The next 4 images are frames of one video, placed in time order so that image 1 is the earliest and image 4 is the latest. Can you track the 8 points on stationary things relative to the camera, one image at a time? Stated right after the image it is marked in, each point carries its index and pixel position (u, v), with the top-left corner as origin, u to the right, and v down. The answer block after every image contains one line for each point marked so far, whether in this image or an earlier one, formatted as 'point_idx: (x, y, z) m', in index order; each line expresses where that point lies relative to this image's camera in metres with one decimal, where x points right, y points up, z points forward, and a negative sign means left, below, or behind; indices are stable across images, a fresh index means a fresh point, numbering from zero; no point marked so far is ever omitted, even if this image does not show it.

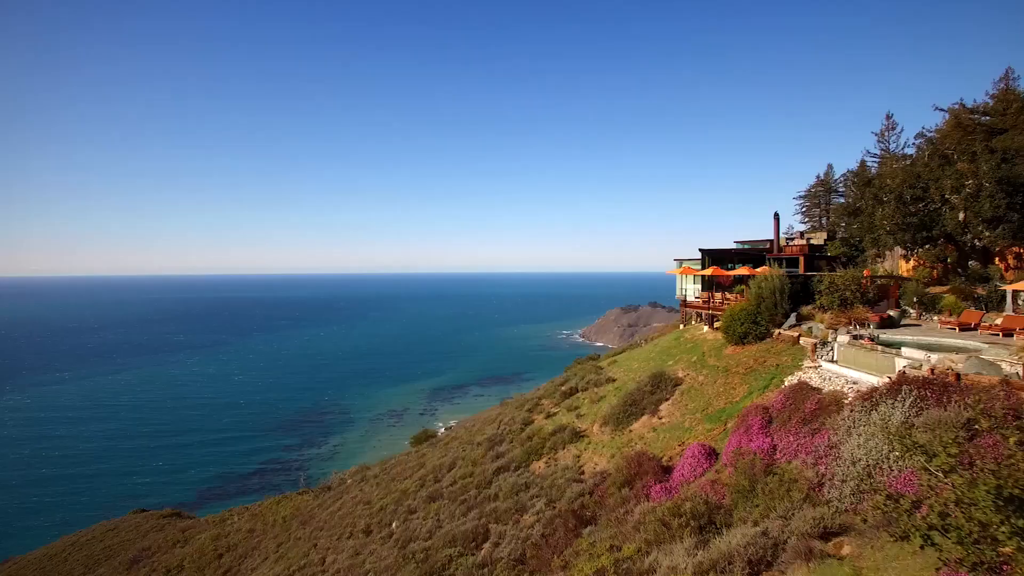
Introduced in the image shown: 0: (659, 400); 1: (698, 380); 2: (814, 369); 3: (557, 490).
0: (+5.5, -4.1, +17.6) m
1: (+6.9, -3.4, +17.6) m
2: (+9.2, -2.5, +14.5) m
3: (+1.5, -6.6, +15.6) m
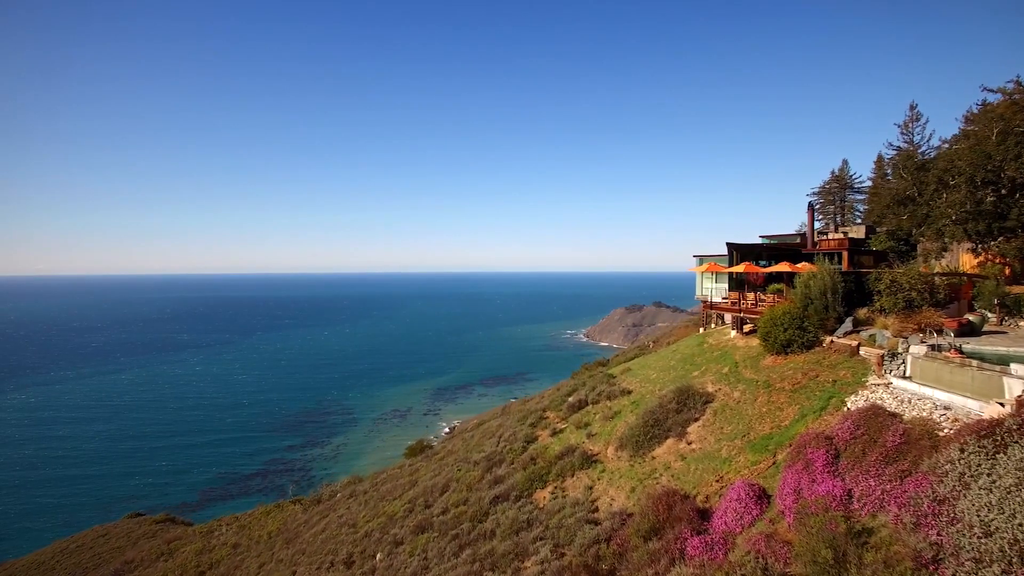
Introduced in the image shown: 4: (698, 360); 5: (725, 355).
0: (+5.4, -4.1, +14.8) m
1: (+6.9, -3.4, +14.8) m
2: (+9.2, -2.5, +11.7) m
3: (+1.4, -6.6, +12.8) m
4: (+7.6, -2.9, +19.3) m
5: (+8.1, -2.6, +18.0) m
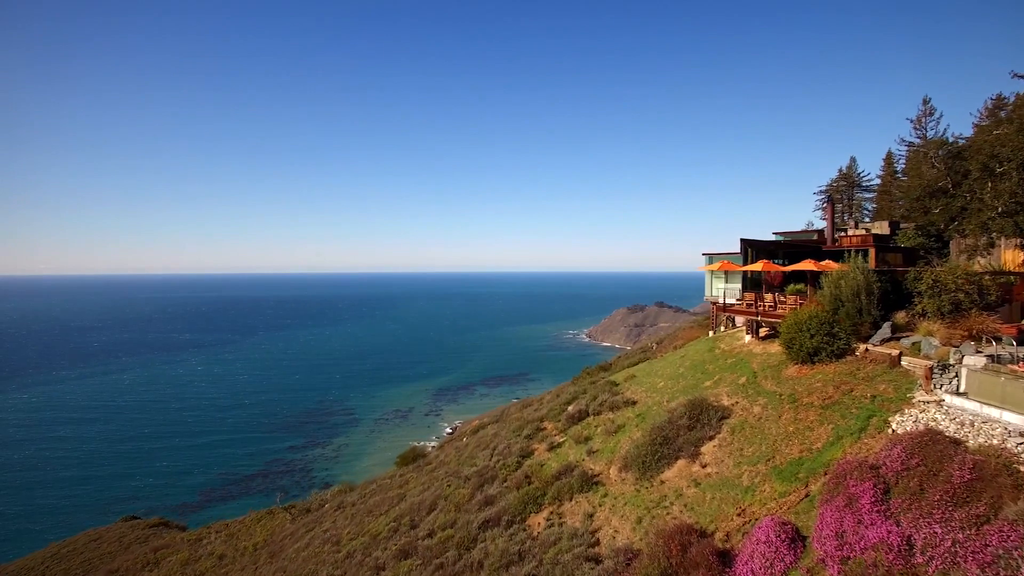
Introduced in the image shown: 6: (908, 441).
0: (+5.2, -4.1, +13.1) m
1: (+6.6, -3.4, +13.1) m
2: (+8.9, -2.5, +10.0) m
3: (+1.1, -6.6, +11.1) m
4: (+7.3, -3.0, +17.5) m
5: (+7.8, -2.6, +16.2) m
6: (+7.6, -3.0, +9.2) m
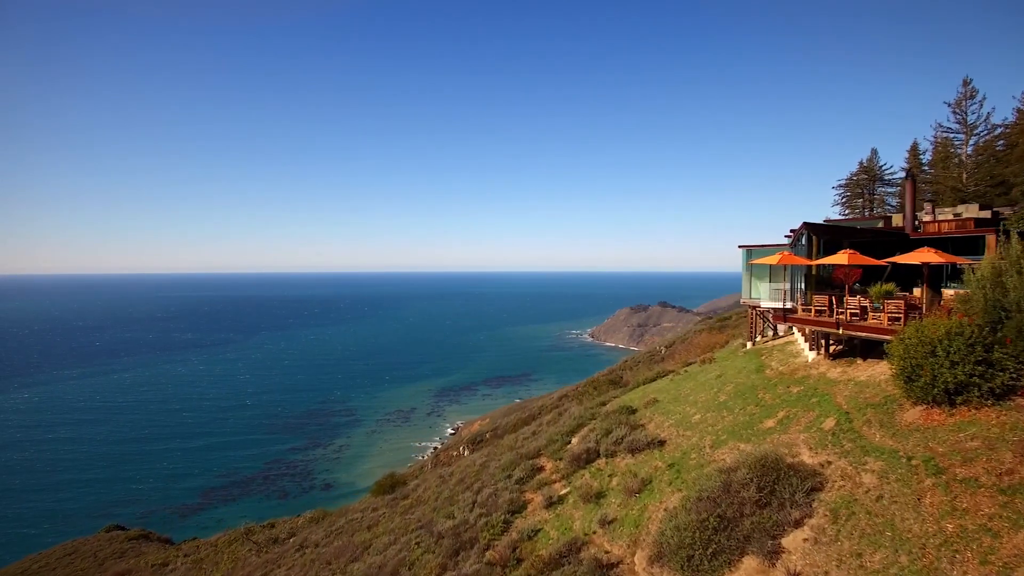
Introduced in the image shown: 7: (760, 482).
0: (+4.7, -4.2, +8.3) m
1: (+6.1, -3.4, +8.3) m
2: (+8.4, -2.5, +5.2) m
3: (+0.7, -6.6, +6.4) m
4: (+6.9, -3.0, +12.8) m
5: (+7.4, -2.6, +11.5) m
6: (+7.1, -3.0, +4.4) m
7: (+4.8, -3.8, +9.3) m
